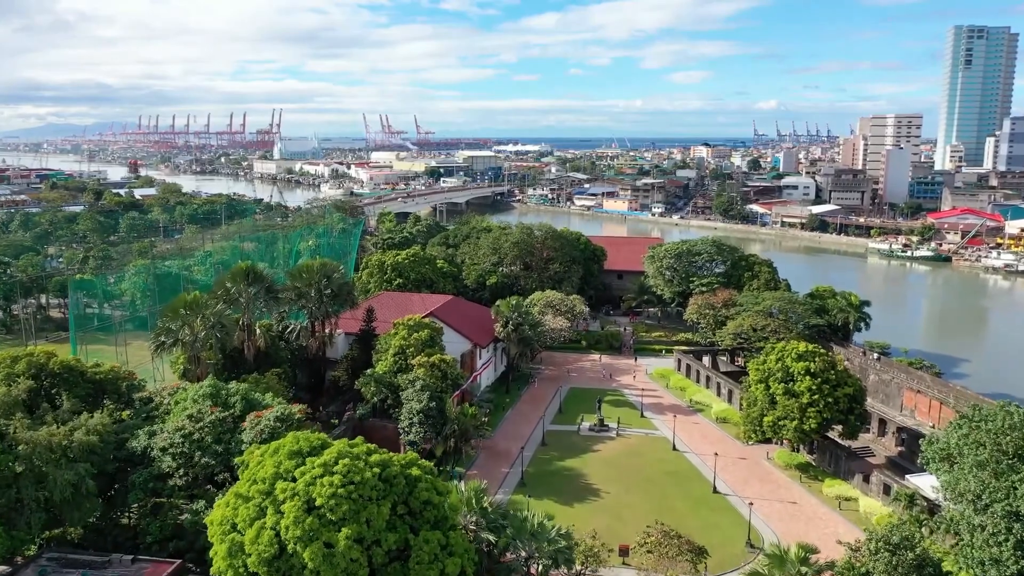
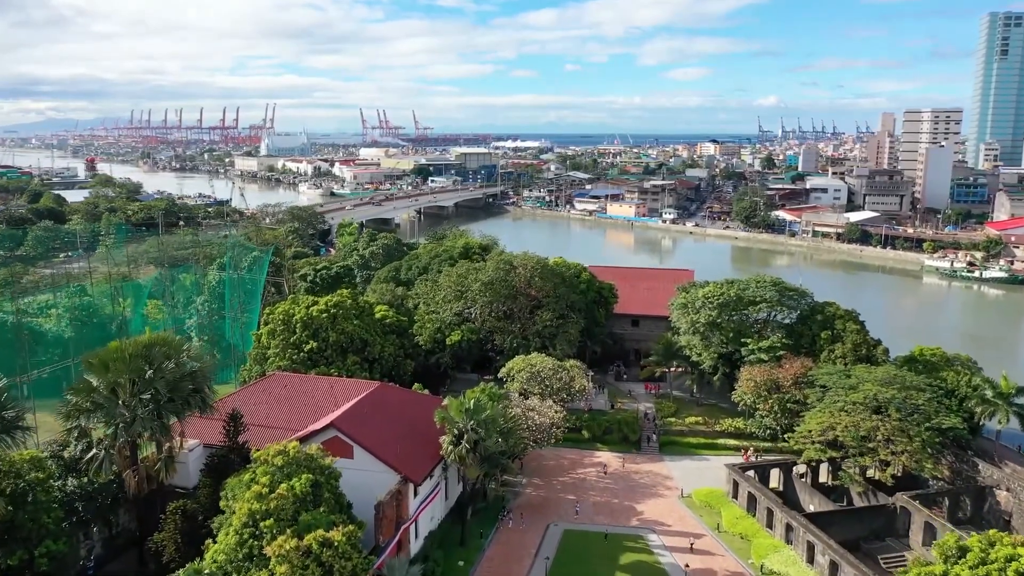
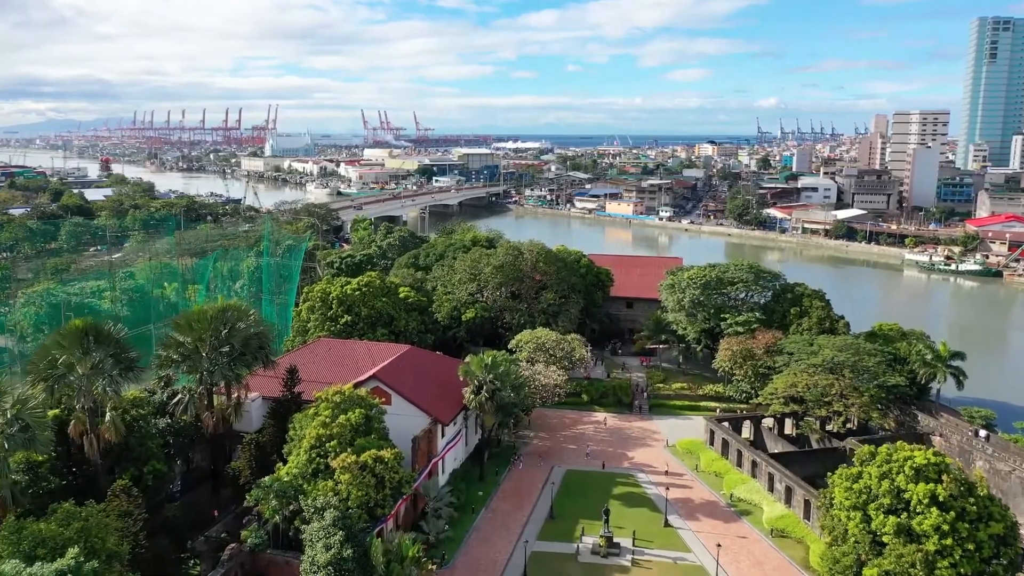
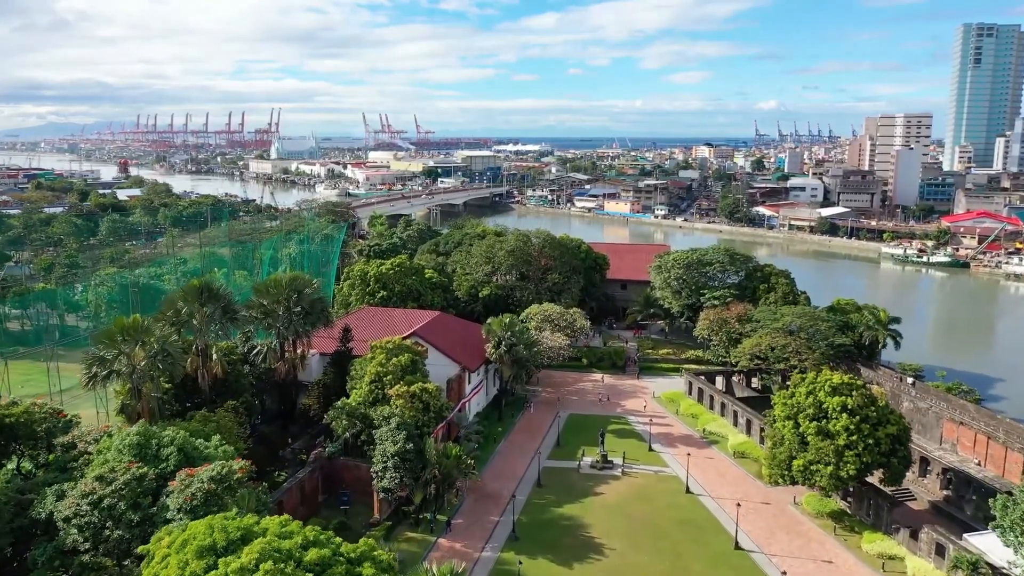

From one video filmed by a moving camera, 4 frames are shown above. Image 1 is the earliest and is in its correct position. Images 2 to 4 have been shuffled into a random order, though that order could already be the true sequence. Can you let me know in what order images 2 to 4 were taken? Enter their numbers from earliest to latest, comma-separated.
4, 3, 2
